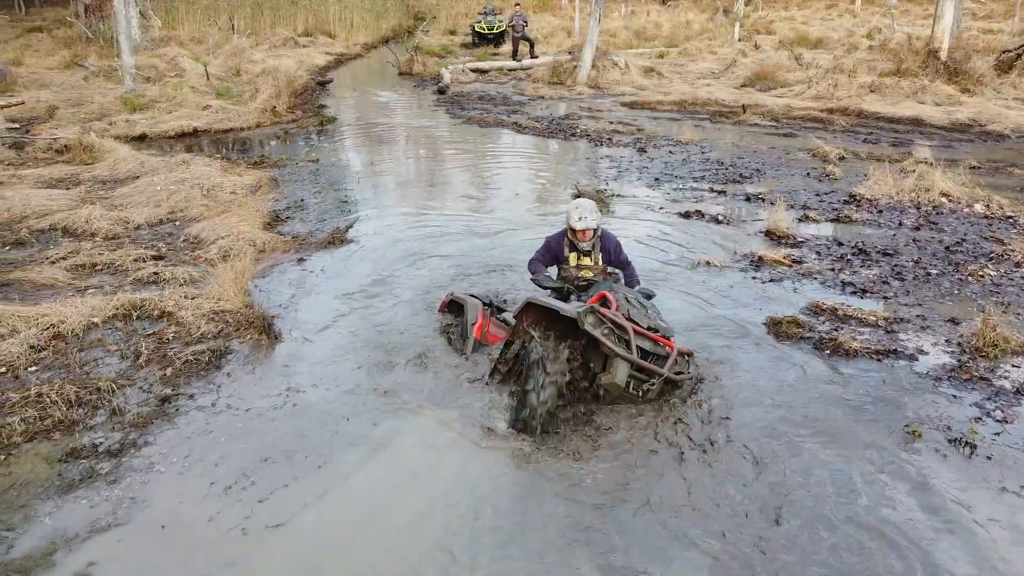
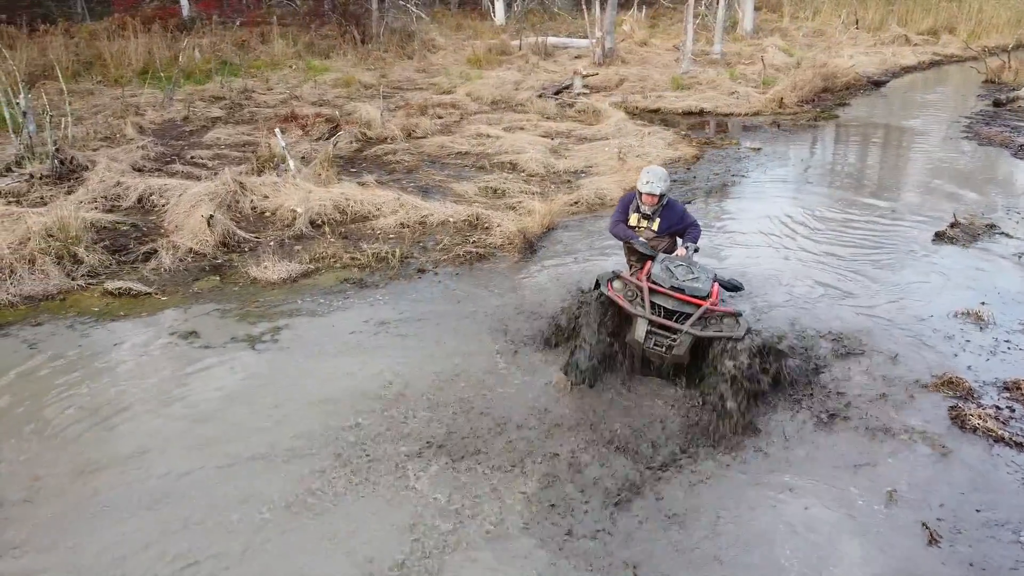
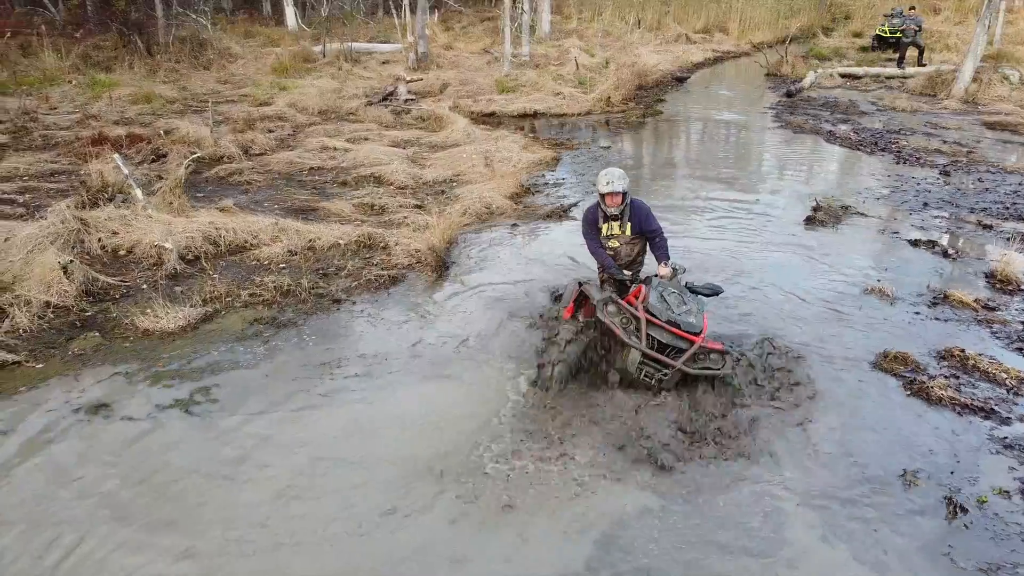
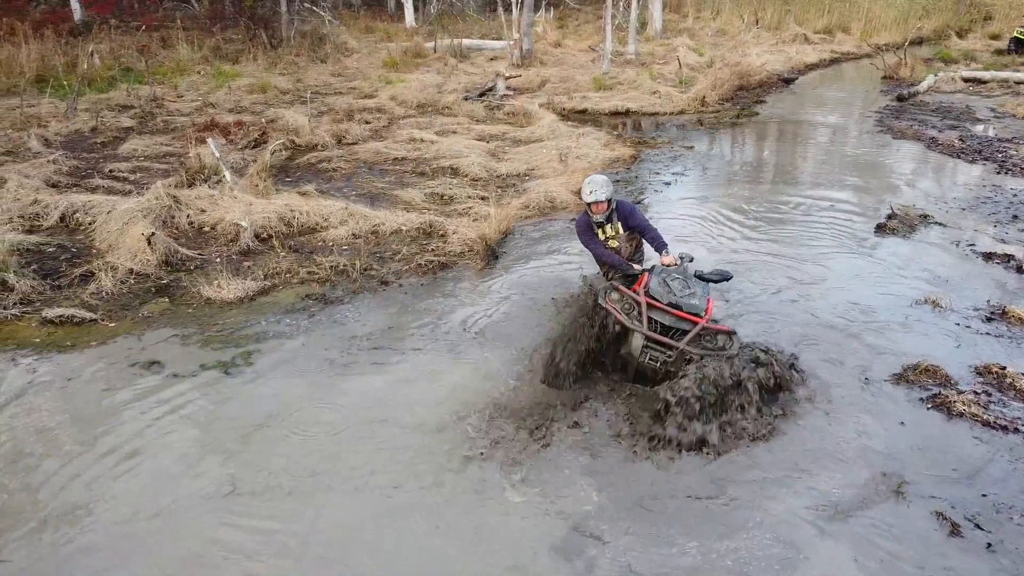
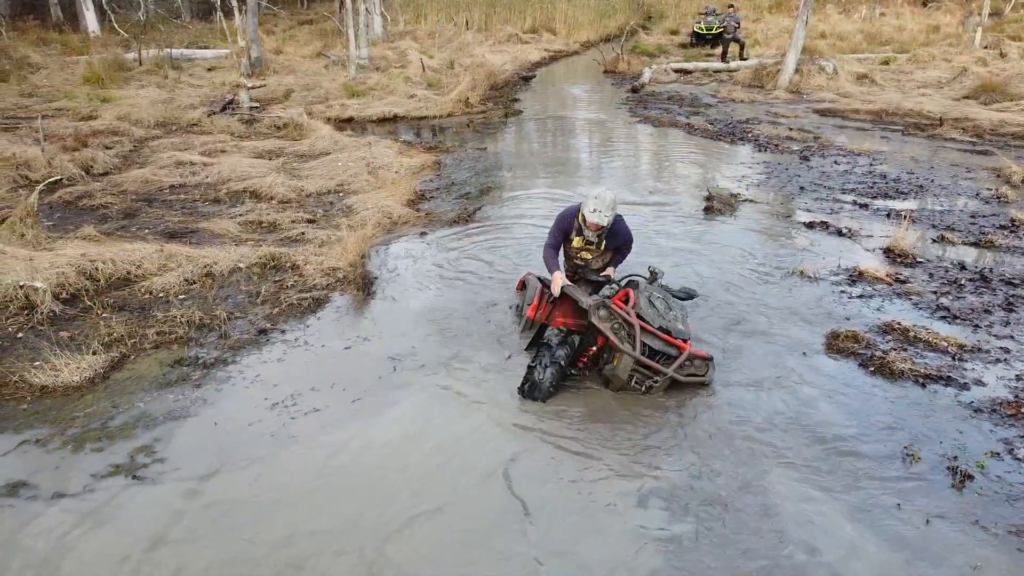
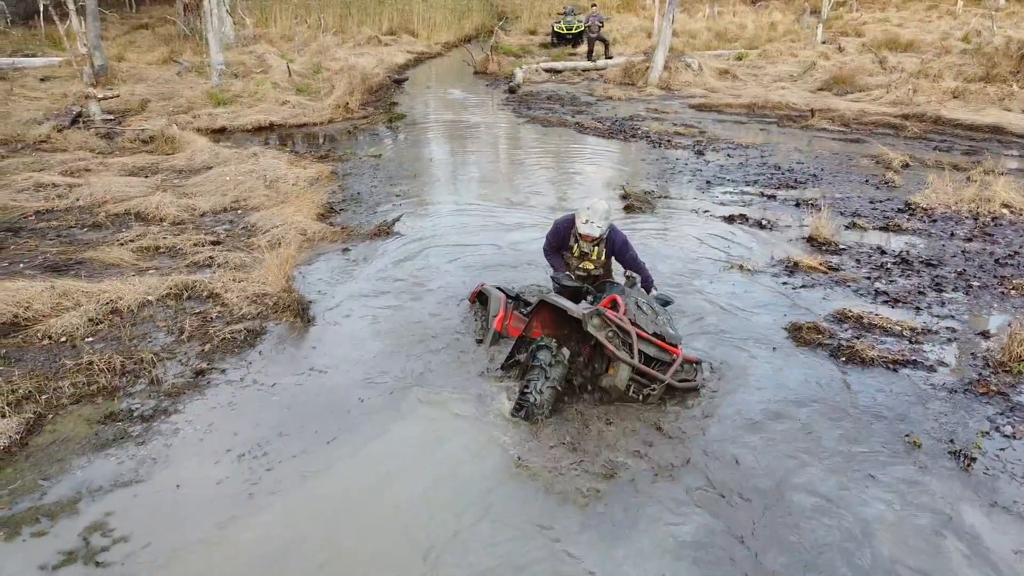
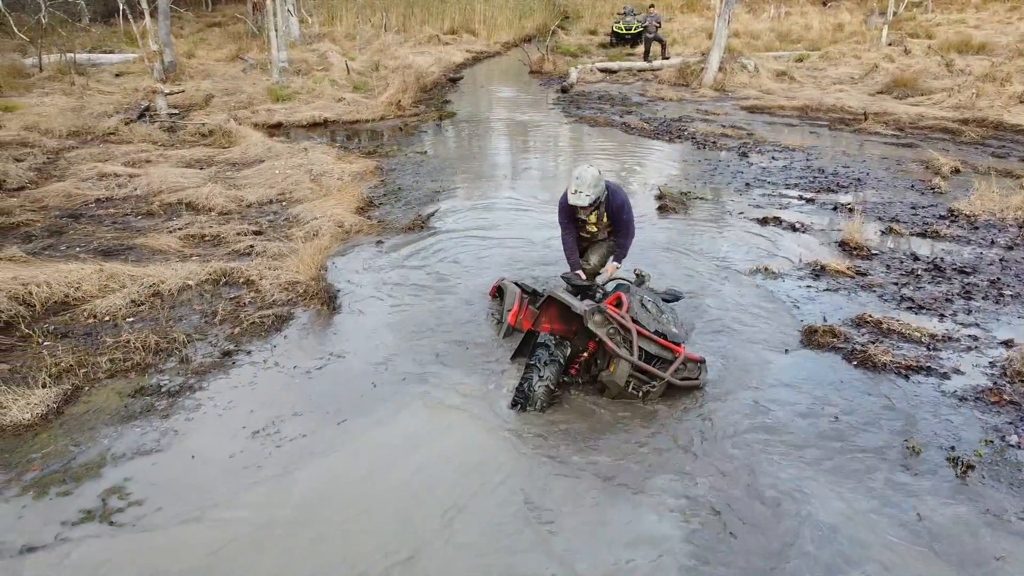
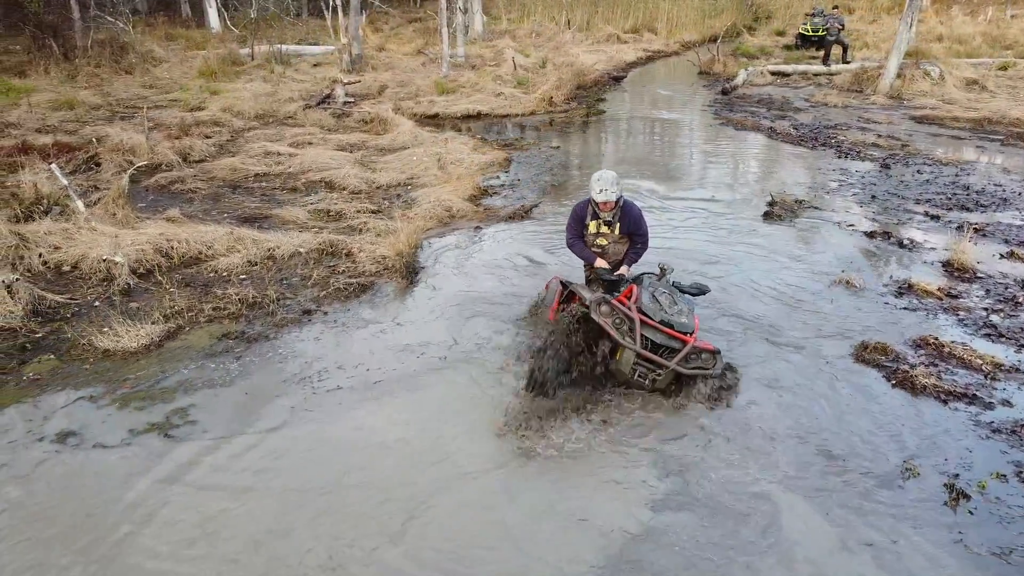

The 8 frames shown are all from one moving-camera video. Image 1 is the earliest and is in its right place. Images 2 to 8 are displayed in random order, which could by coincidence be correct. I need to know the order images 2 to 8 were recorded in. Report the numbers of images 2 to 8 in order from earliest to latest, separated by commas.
6, 7, 5, 8, 3, 4, 2
